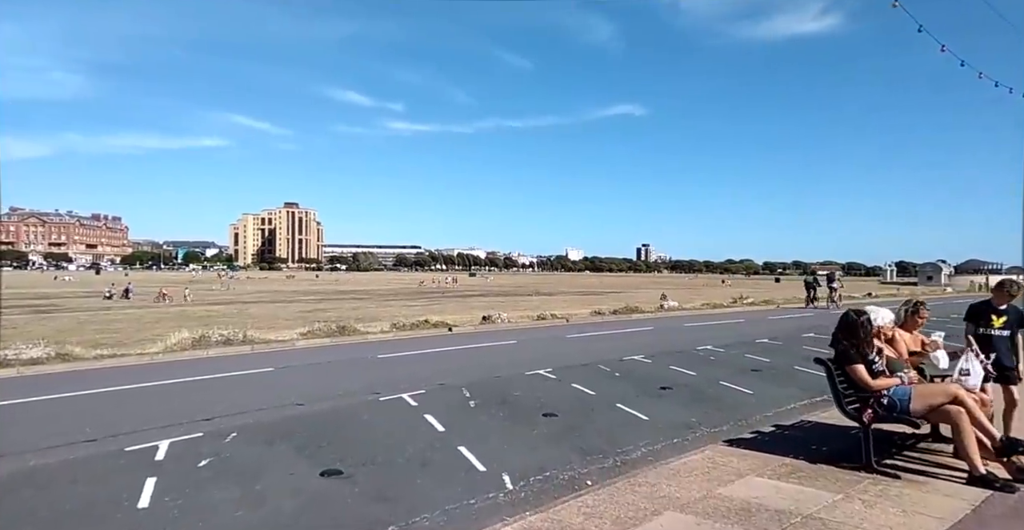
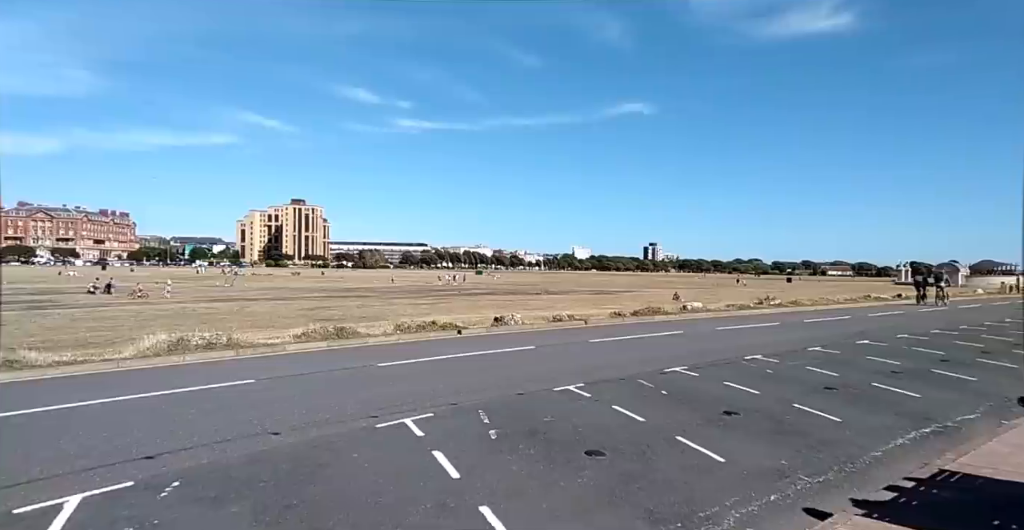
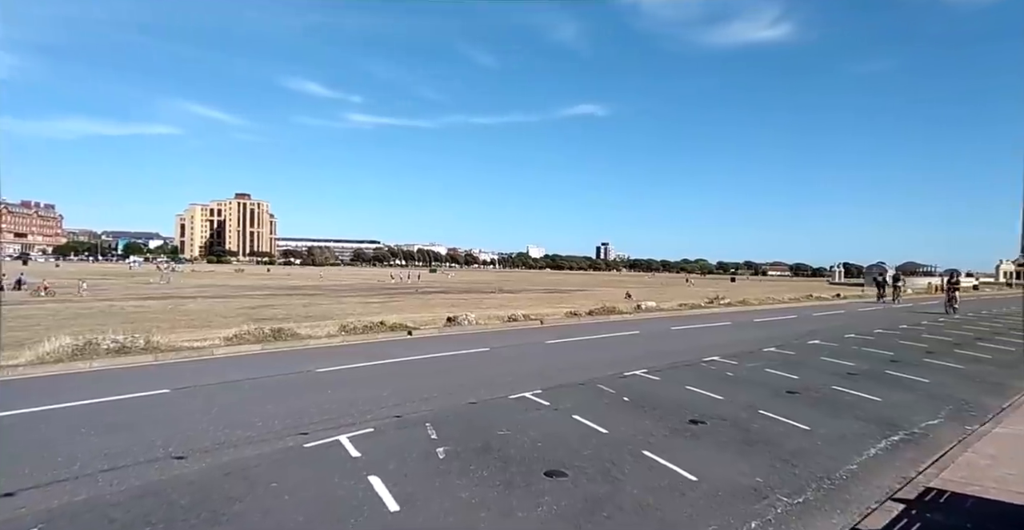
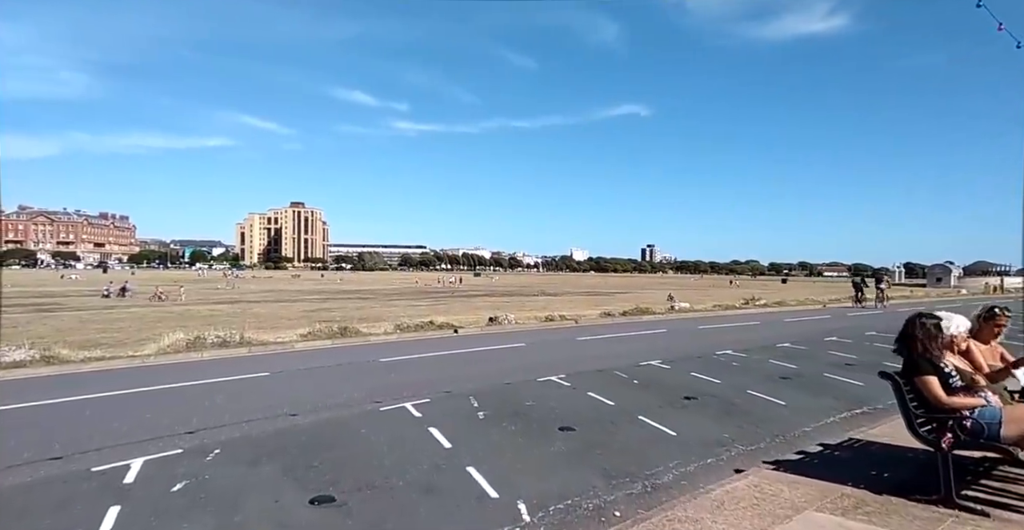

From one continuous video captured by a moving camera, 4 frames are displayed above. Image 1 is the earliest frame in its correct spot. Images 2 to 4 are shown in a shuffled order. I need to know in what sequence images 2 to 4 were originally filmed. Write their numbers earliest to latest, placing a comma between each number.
4, 2, 3
